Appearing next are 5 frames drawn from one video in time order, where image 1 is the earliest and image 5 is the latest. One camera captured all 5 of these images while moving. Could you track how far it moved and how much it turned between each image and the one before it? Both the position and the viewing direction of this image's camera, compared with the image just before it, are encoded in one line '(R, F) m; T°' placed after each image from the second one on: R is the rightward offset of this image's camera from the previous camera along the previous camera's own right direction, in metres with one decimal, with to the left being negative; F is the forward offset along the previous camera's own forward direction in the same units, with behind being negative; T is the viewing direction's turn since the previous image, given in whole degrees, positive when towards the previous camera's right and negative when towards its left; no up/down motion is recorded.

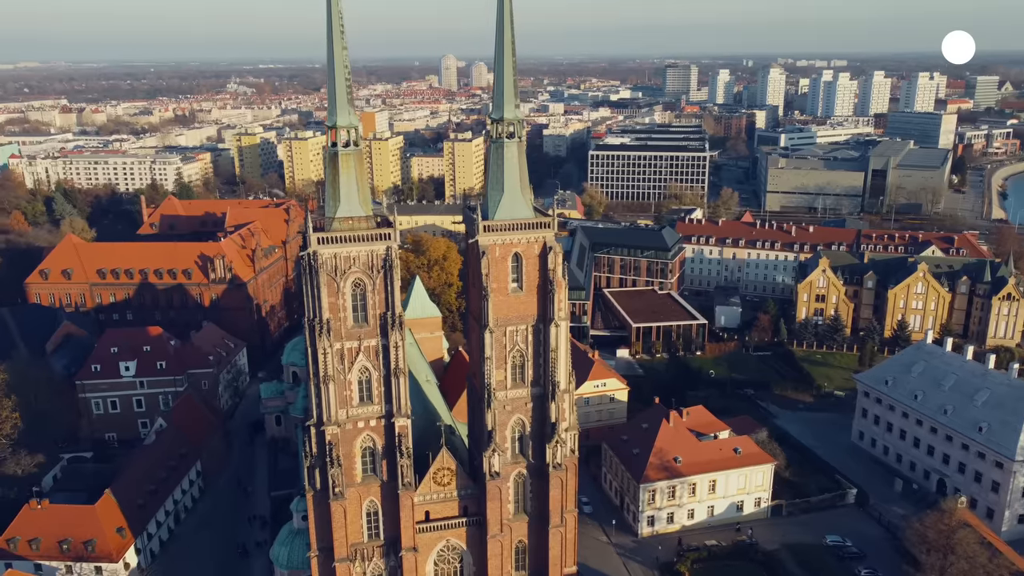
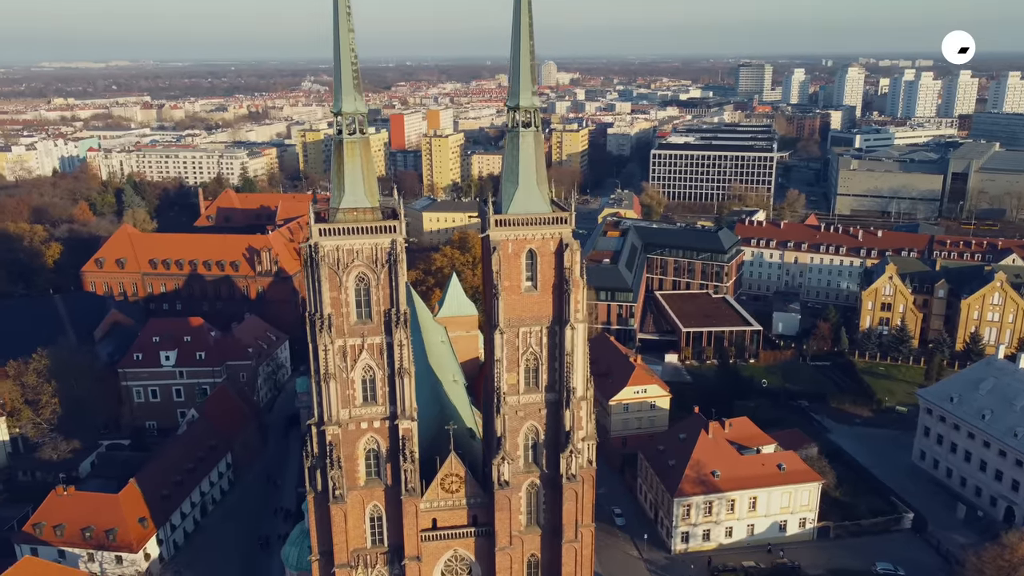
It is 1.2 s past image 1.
(+1.9, +1.9) m; -5°
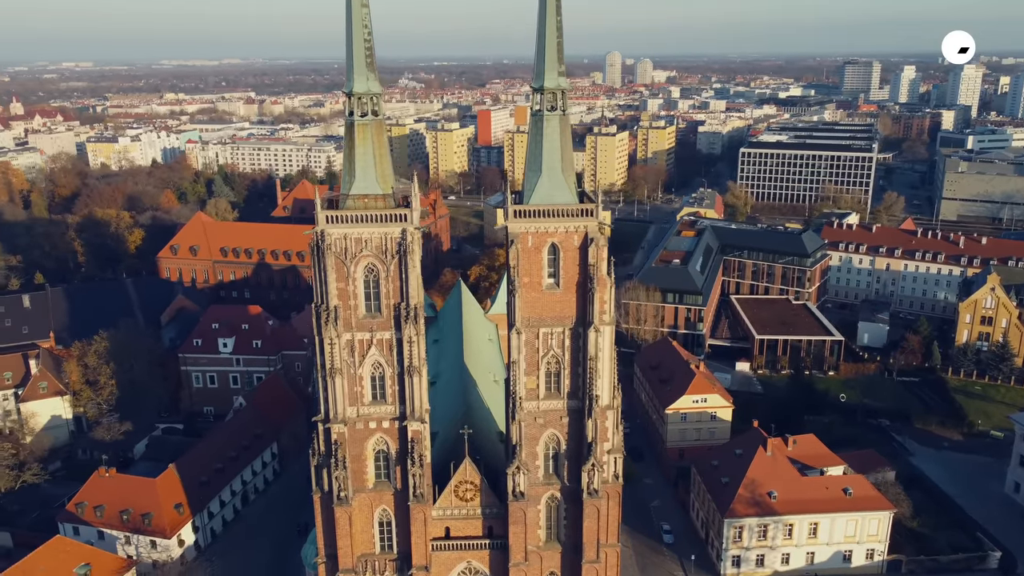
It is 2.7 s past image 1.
(+2.3, +2.3) m; -6°
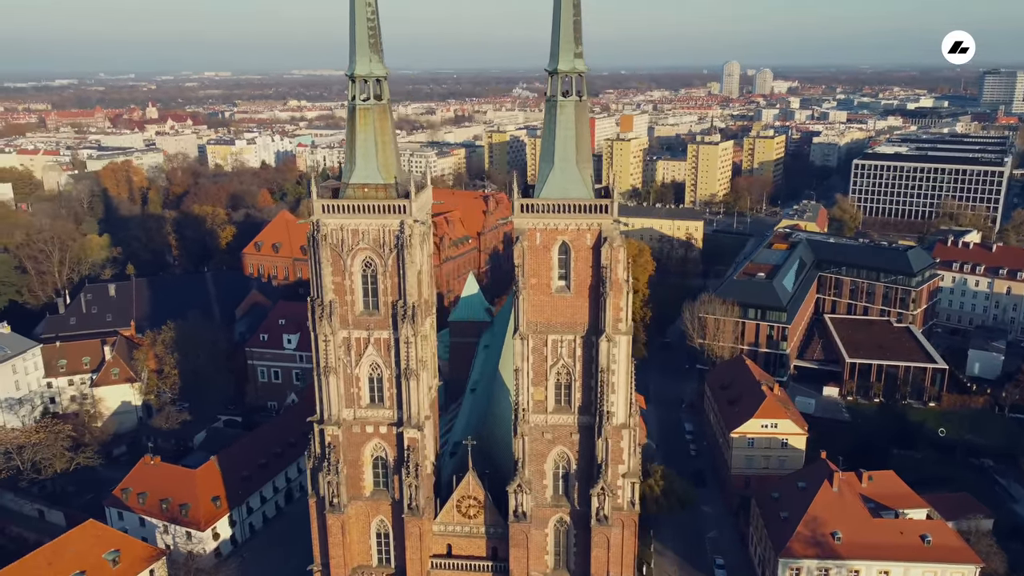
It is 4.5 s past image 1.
(+3.1, +2.4) m; -8°
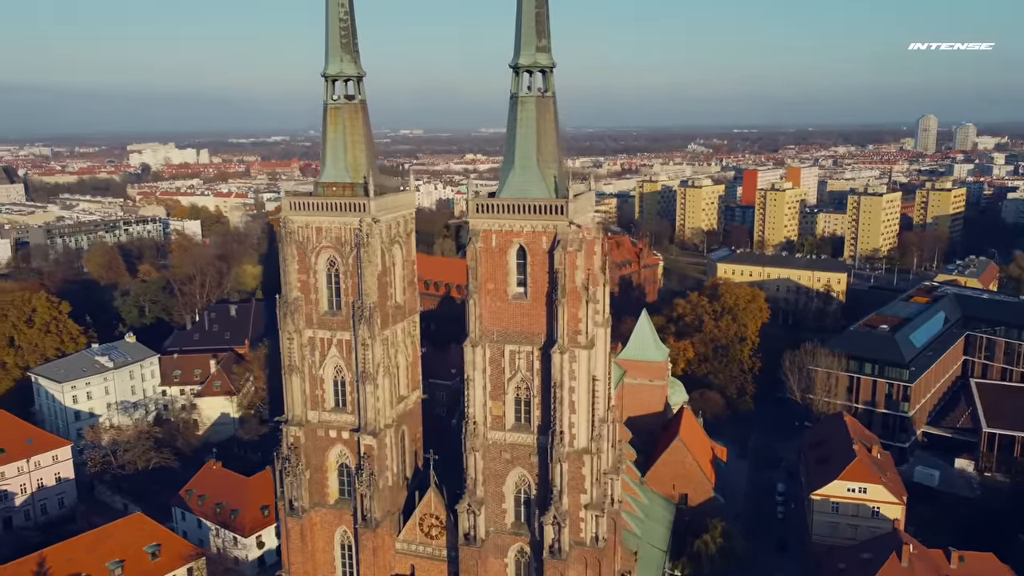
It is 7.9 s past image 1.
(+6.2, +2.1) m; -12°
